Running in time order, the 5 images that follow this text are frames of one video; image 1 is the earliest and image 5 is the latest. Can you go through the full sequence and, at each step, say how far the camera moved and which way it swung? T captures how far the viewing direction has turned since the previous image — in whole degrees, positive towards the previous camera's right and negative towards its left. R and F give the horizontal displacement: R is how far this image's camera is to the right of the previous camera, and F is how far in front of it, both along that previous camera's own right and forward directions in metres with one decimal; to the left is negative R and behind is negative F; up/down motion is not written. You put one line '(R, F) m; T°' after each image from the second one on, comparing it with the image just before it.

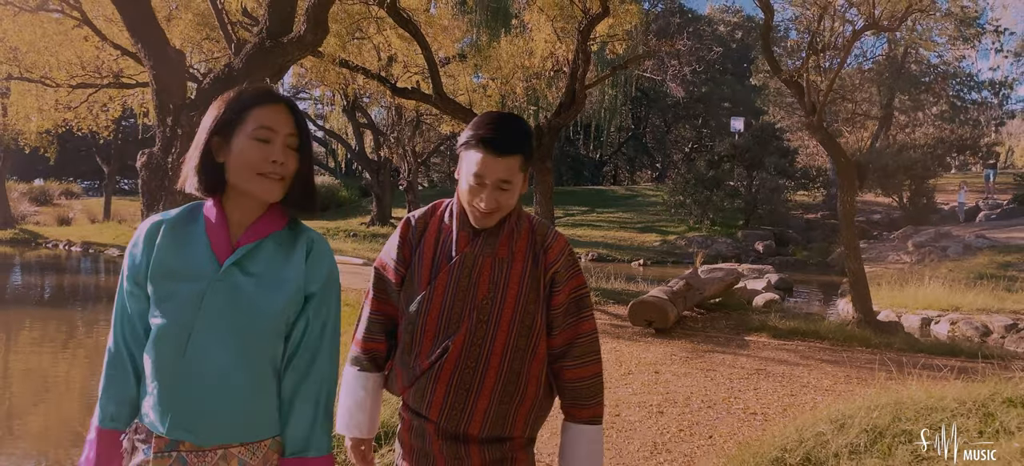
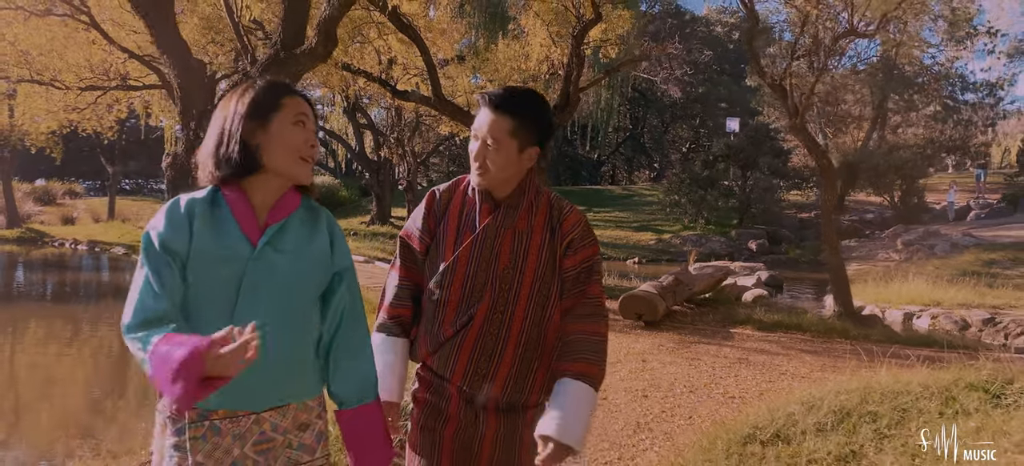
(0.0, -0.3) m; 0°
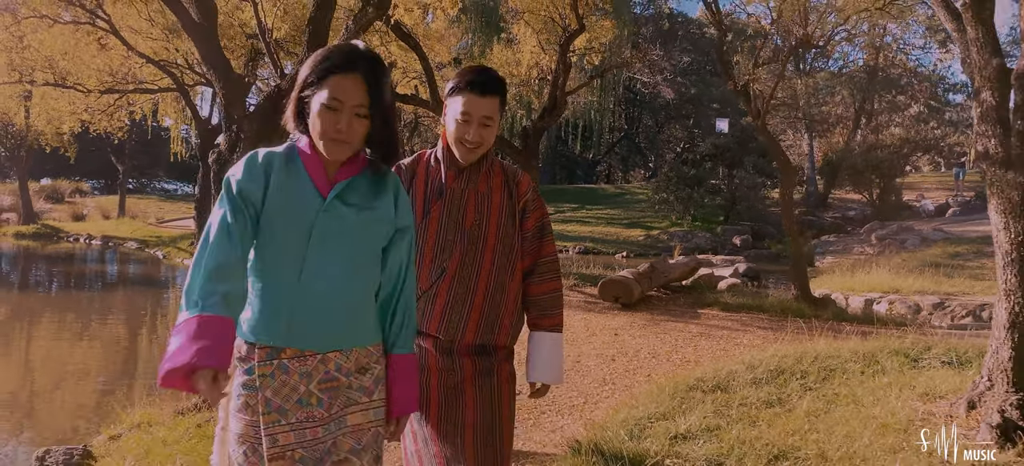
(+0.1, -0.7) m; 0°
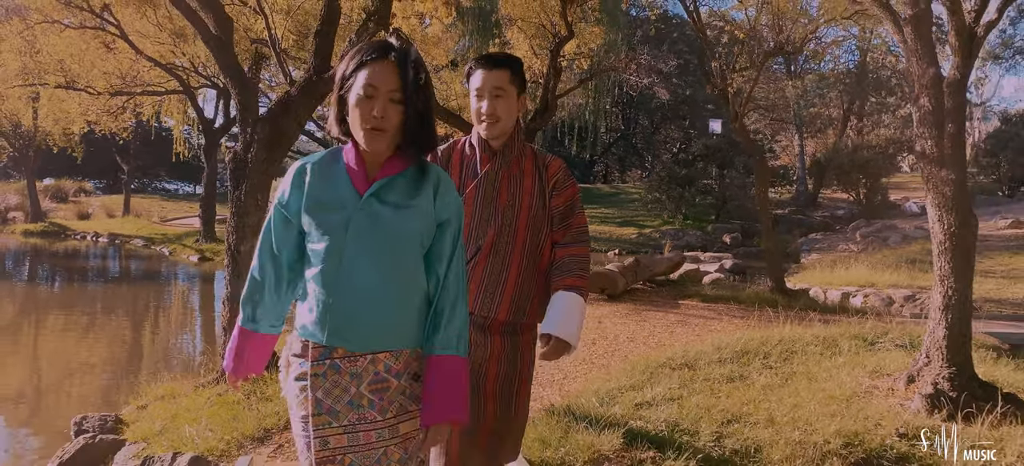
(+0.1, -0.4) m; 0°
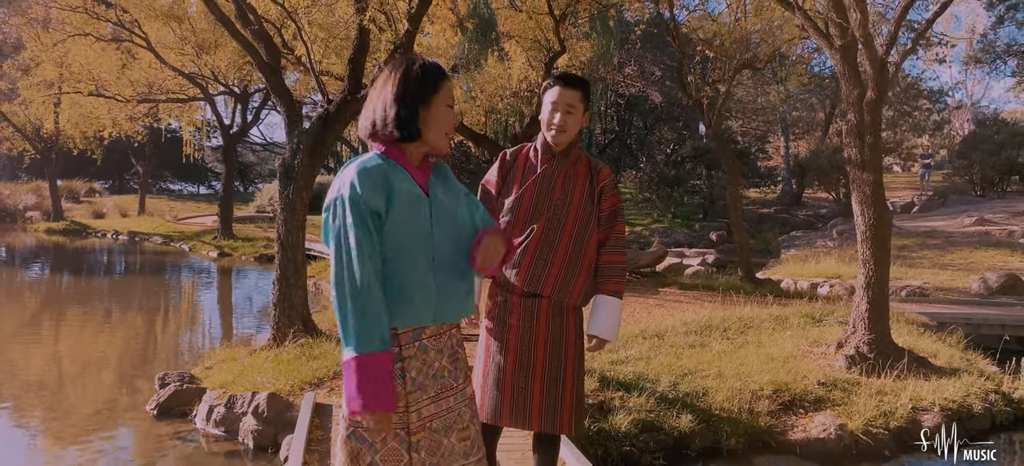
(0.0, -0.9) m; 0°
